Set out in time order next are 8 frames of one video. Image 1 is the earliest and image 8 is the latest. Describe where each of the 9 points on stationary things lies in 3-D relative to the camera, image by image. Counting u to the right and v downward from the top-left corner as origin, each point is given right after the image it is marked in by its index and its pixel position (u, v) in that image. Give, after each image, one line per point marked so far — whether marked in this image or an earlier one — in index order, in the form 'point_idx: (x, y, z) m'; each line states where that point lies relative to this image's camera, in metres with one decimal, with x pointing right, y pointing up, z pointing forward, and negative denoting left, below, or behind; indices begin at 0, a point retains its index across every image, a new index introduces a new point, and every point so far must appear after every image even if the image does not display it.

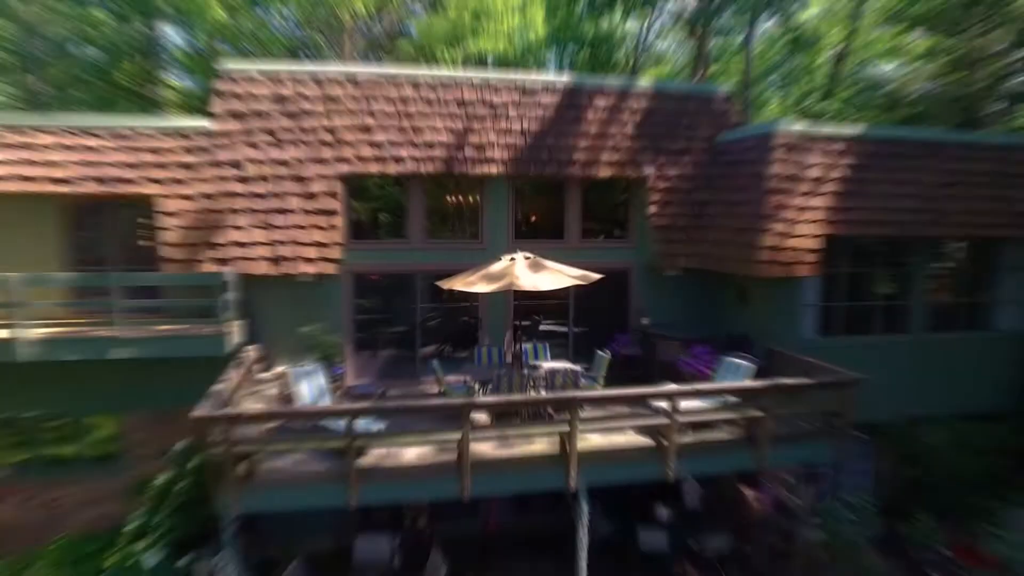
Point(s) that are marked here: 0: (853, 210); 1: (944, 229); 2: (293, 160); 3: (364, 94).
0: (+11.0, +2.5, +9.1) m
1: (+14.4, +2.0, +9.4) m
2: (-7.1, +4.2, +9.2) m
3: (-5.0, +6.5, +9.6) m
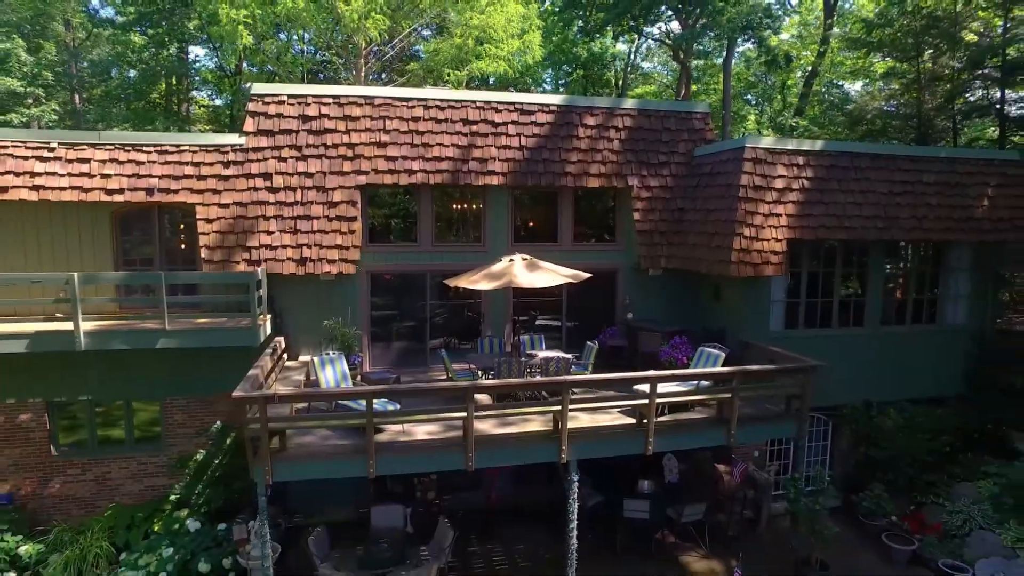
0: (+11.0, +2.6, +10.3) m
1: (+14.3, +2.0, +10.6) m
2: (-7.1, +4.2, +10.4) m
3: (-5.0, +6.6, +10.8) m
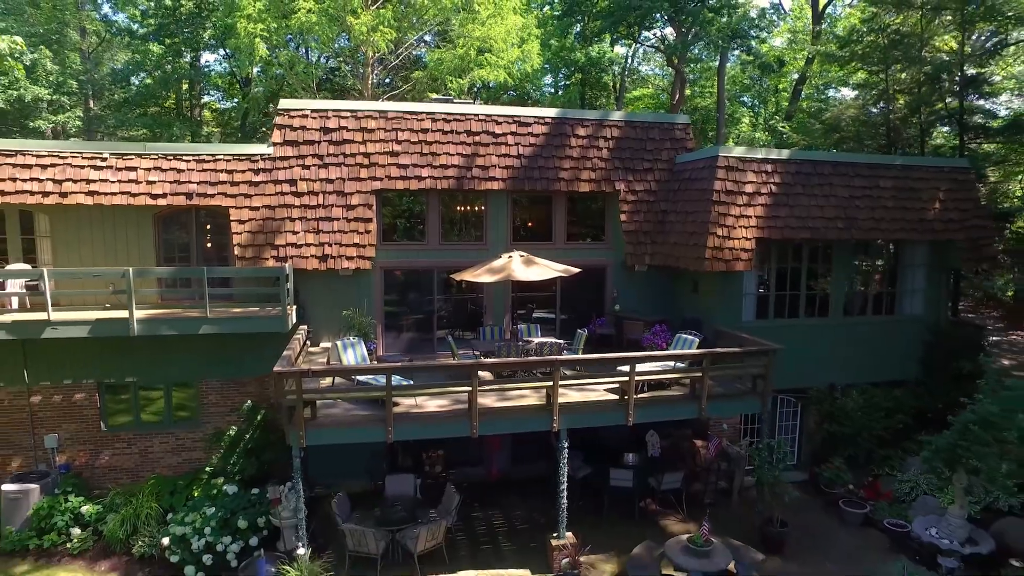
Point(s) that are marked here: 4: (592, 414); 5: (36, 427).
0: (+10.9, +2.8, +11.6) m
1: (+14.3, +2.3, +11.9) m
2: (-7.1, +4.5, +11.7) m
3: (-5.0, +6.8, +12.1) m
4: (+2.7, -4.2, +9.6) m
5: (-18.5, -5.4, +11.1) m
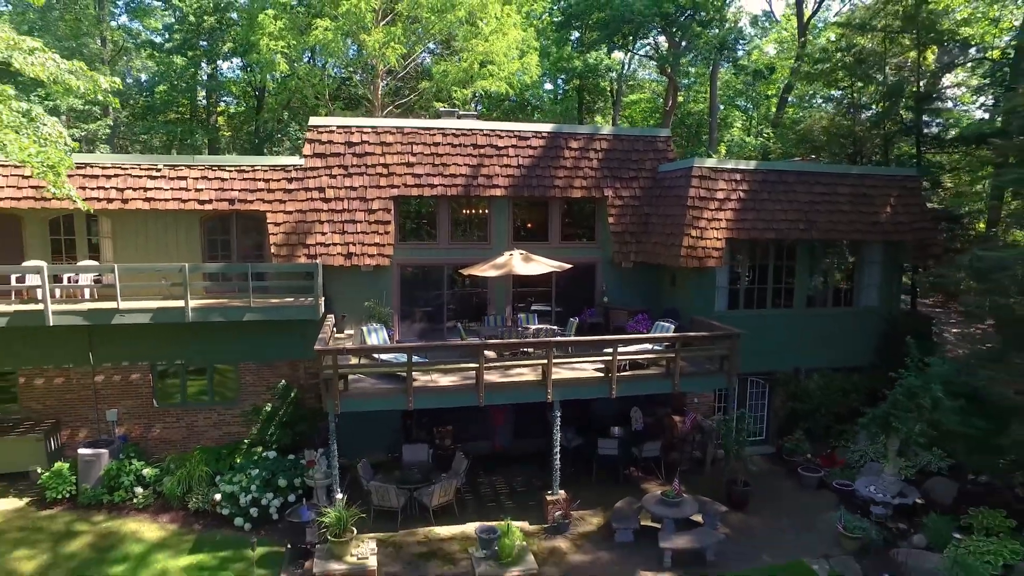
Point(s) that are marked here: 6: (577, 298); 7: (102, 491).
0: (+11.0, +3.1, +13.2) m
1: (+14.3, +2.6, +13.5) m
2: (-7.1, +4.8, +13.3) m
3: (-5.0, +7.1, +13.7) m
4: (+2.7, -3.9, +11.2) m
5: (-18.5, -5.1, +12.8) m
6: (+3.3, -0.5, +14.7) m
7: (-16.8, -8.3, +11.7) m
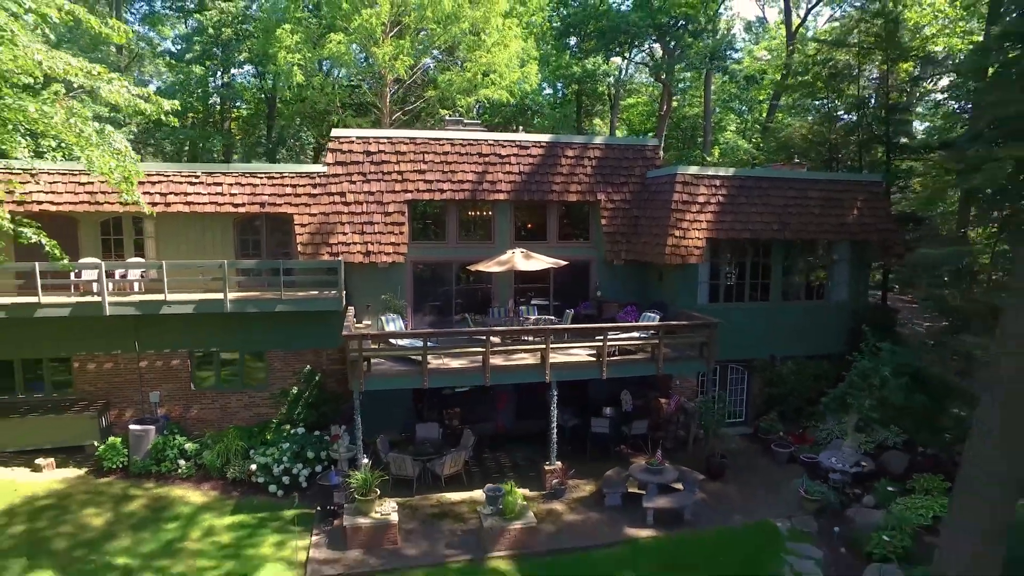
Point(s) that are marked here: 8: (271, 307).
0: (+11.1, +3.4, +14.7) m
1: (+14.4, +2.8, +15.0) m
2: (-7.0, +5.0, +14.8) m
3: (-4.9, +7.4, +15.2) m
4: (+2.8, -3.6, +12.7) m
5: (-18.4, -4.9, +14.3) m
6: (+3.4, -0.2, +16.1) m
7: (-16.7, -8.0, +13.2) m
8: (-11.3, -0.9, +13.4) m
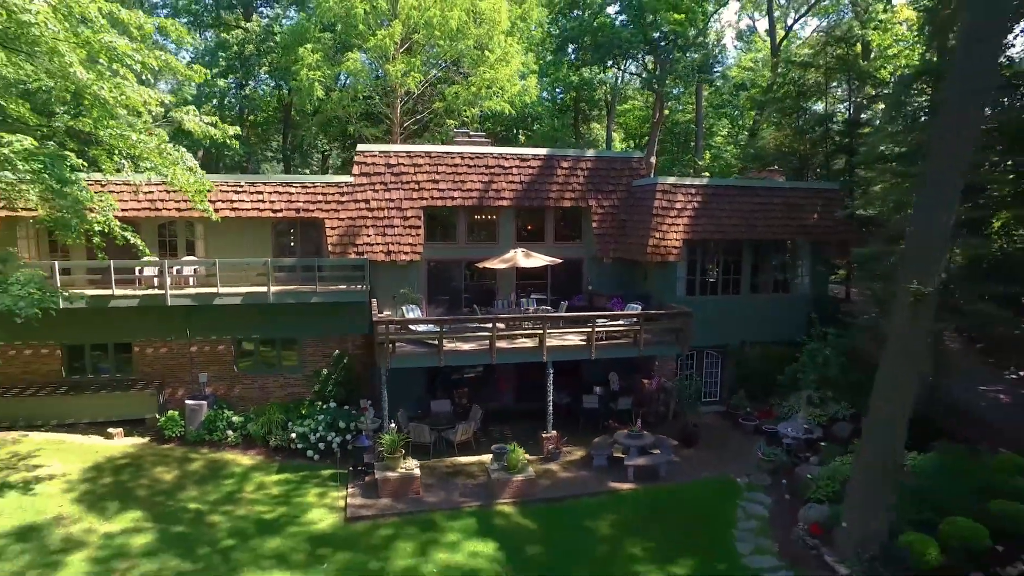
0: (+11.2, +3.7, +16.8) m
1: (+14.5, +3.1, +17.1) m
2: (-6.9, +5.3, +17.0) m
3: (-4.8, +7.7, +17.4) m
4: (+2.9, -3.3, +14.9) m
5: (-18.3, -4.6, +16.5) m
6: (+3.6, +0.1, +18.3) m
7: (-16.6, -7.7, +15.4) m
8: (-11.2, -0.6, +15.6) m
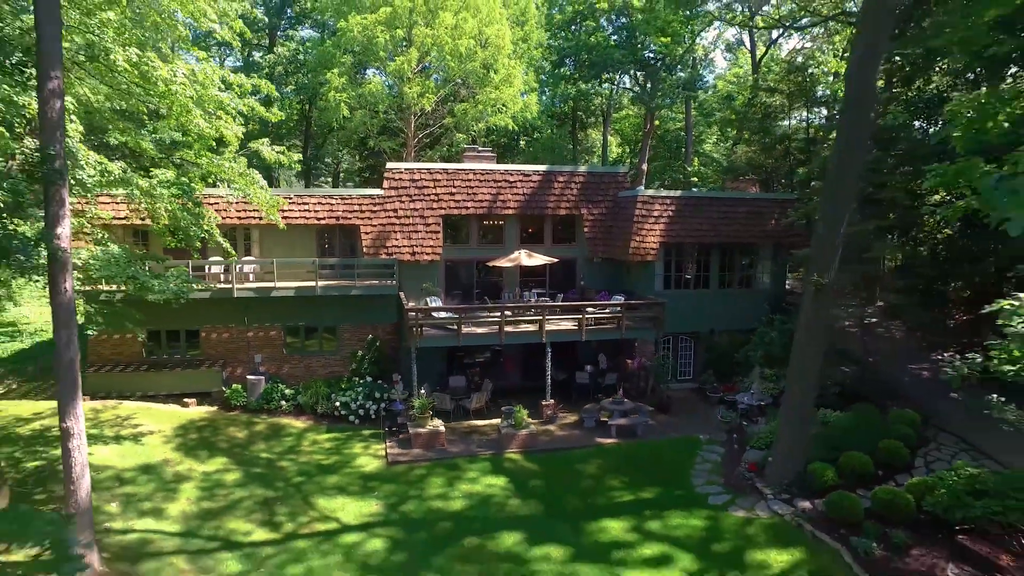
0: (+11.5, +4.0, +20.1) m
1: (+14.9, +3.5, +20.4) m
2: (-6.6, +5.7, +20.2) m
3: (-4.5, +8.0, +20.6) m
4: (+3.2, -3.0, +18.1) m
5: (-17.9, -4.2, +19.7) m
6: (+3.9, +0.5, +21.5) m
7: (-16.2, -7.4, +18.6) m
8: (-10.9, -0.3, +18.8) m
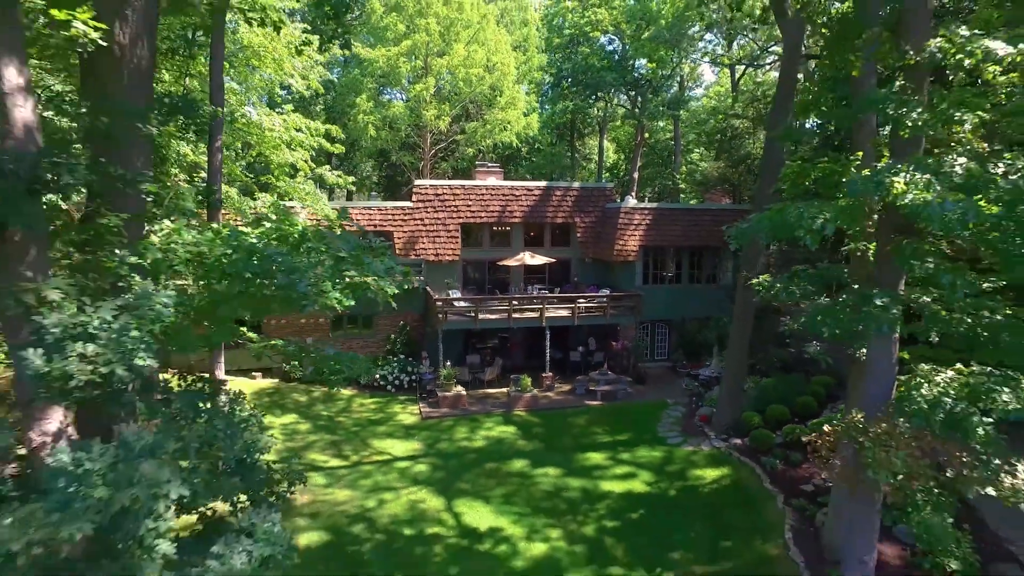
0: (+12.0, +4.4, +24.4) m
1: (+15.4, +3.9, +24.7) m
2: (-6.1, +6.1, +24.5) m
3: (-4.0, +8.4, +24.9) m
4: (+3.7, -2.6, +22.4) m
5: (-17.5, -3.8, +24.0) m
6: (+4.4, +0.9, +25.8) m
7: (-15.7, -7.0, +22.9) m
8: (-10.4, +0.1, +23.1) m
